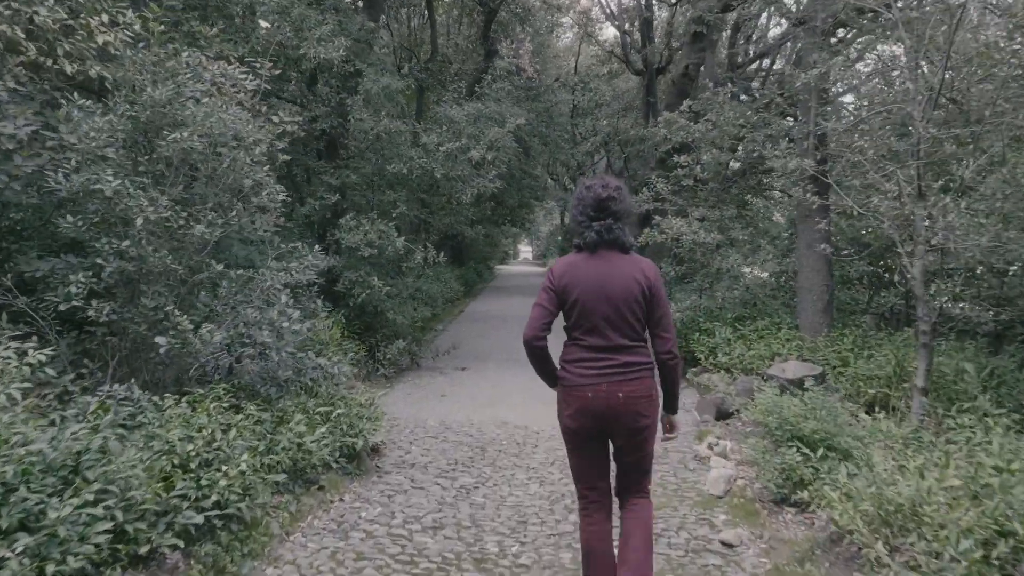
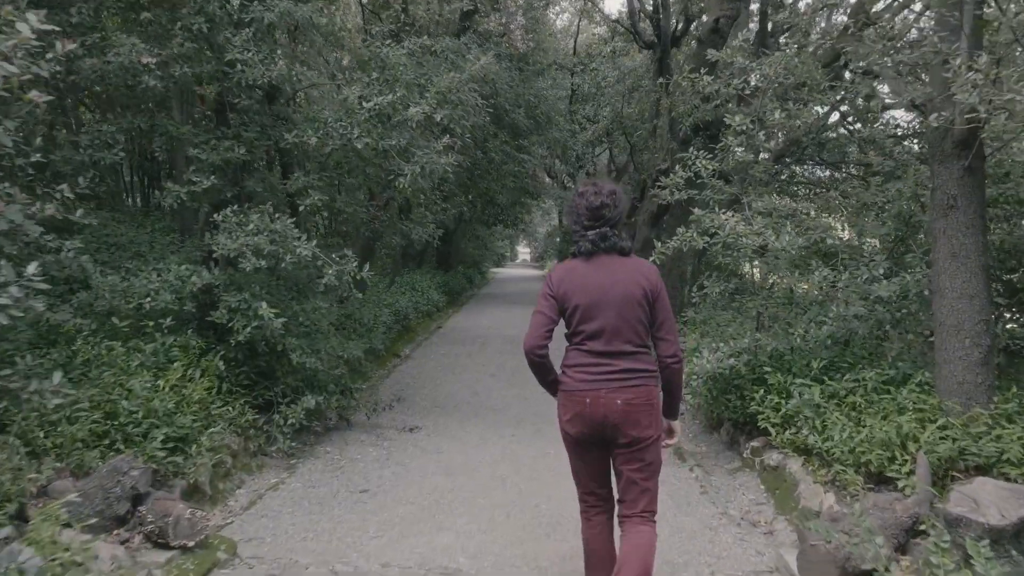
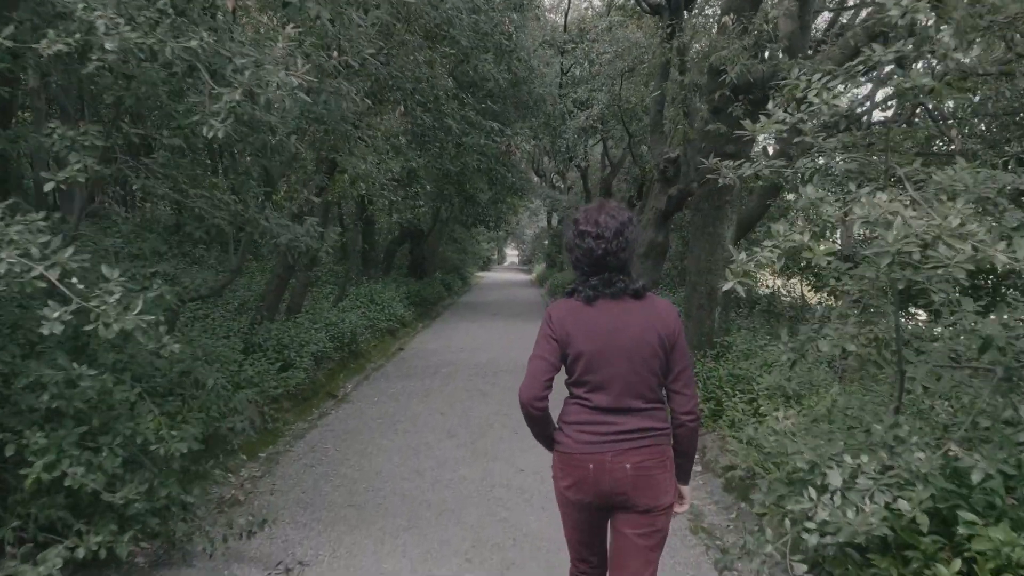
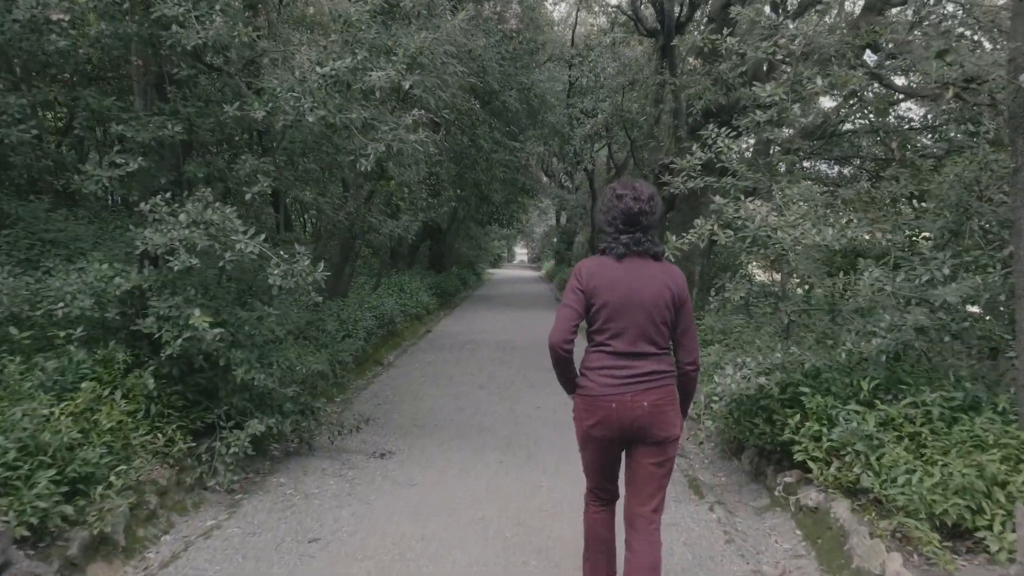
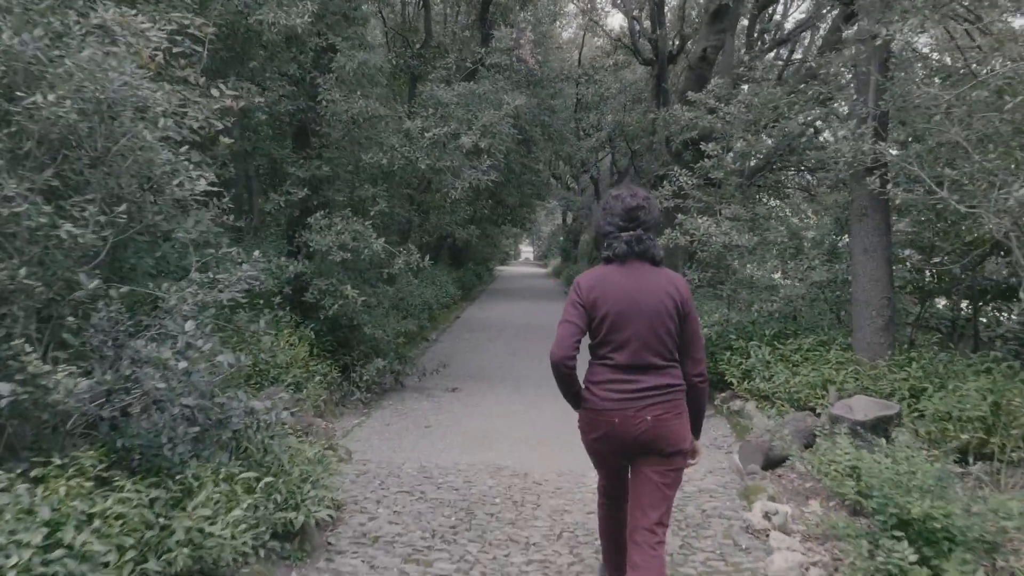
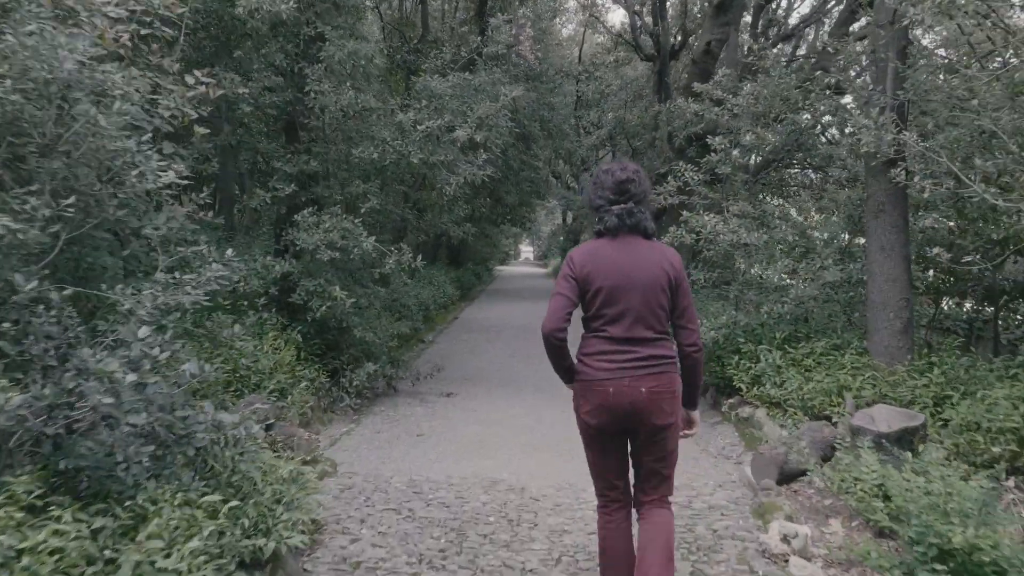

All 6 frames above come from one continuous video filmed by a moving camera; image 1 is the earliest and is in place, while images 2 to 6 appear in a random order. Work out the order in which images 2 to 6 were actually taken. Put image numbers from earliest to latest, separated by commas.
5, 6, 2, 4, 3
